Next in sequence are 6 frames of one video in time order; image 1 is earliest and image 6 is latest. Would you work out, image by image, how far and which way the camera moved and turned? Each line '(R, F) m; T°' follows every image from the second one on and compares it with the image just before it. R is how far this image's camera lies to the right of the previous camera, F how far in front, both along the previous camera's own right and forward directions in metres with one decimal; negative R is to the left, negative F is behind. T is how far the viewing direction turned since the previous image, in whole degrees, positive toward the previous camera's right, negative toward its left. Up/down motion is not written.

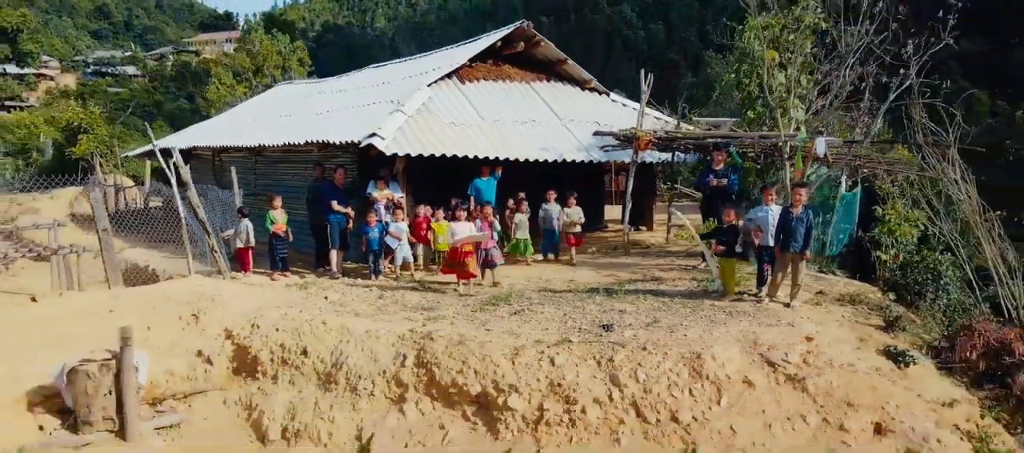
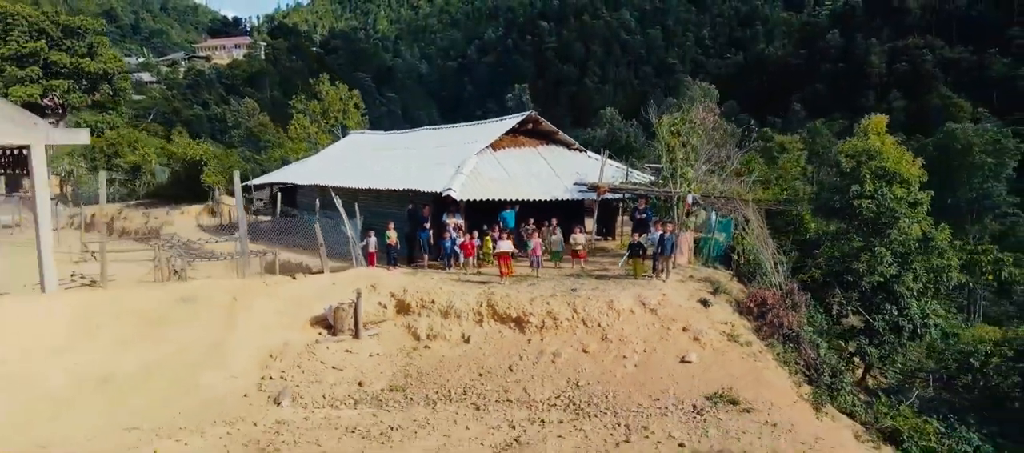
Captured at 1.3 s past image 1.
(-0.2, -5.5) m; 0°
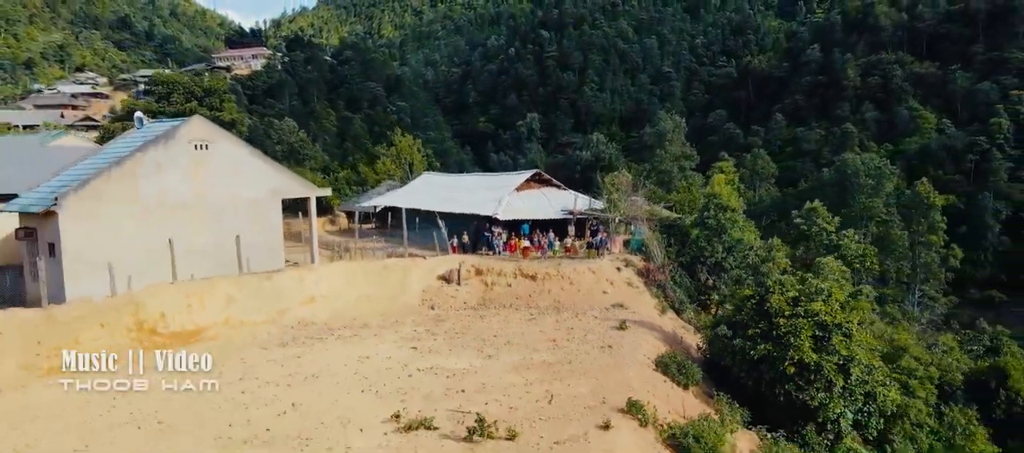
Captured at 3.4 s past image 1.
(-0.5, -11.8) m; 0°
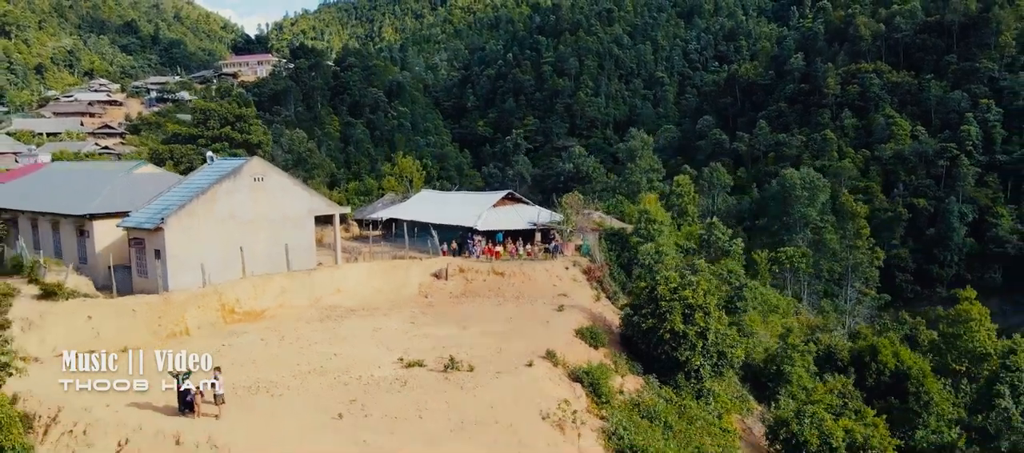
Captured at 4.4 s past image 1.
(+1.0, -7.2) m; 0°
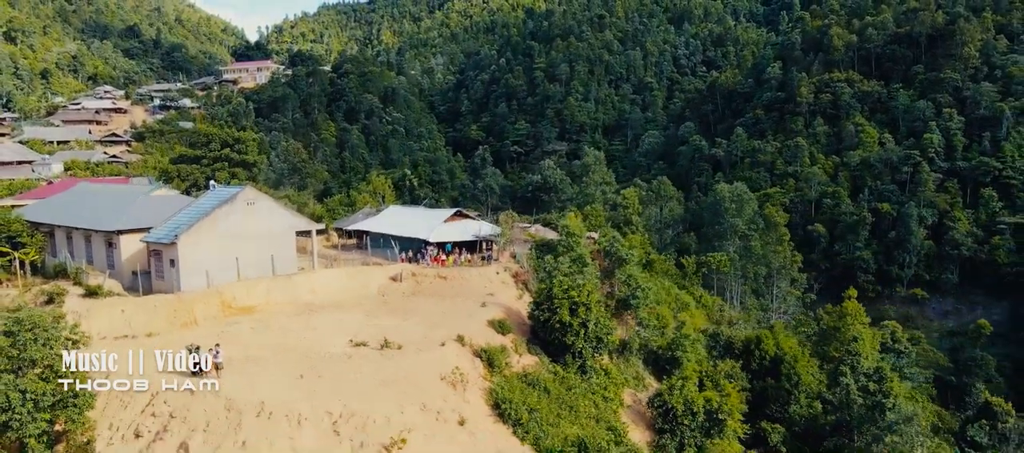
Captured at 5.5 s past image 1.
(+2.9, -7.2) m; 0°
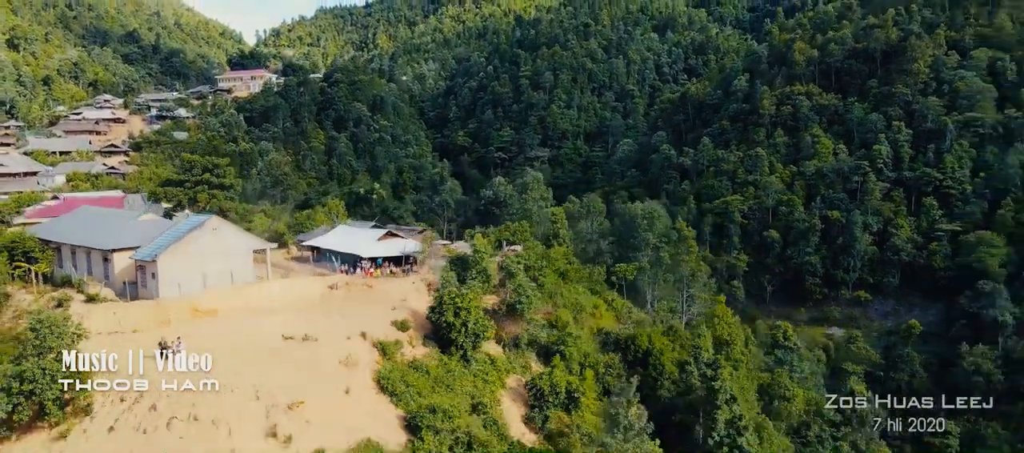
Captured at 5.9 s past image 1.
(+5.3, -9.3) m; 0°
